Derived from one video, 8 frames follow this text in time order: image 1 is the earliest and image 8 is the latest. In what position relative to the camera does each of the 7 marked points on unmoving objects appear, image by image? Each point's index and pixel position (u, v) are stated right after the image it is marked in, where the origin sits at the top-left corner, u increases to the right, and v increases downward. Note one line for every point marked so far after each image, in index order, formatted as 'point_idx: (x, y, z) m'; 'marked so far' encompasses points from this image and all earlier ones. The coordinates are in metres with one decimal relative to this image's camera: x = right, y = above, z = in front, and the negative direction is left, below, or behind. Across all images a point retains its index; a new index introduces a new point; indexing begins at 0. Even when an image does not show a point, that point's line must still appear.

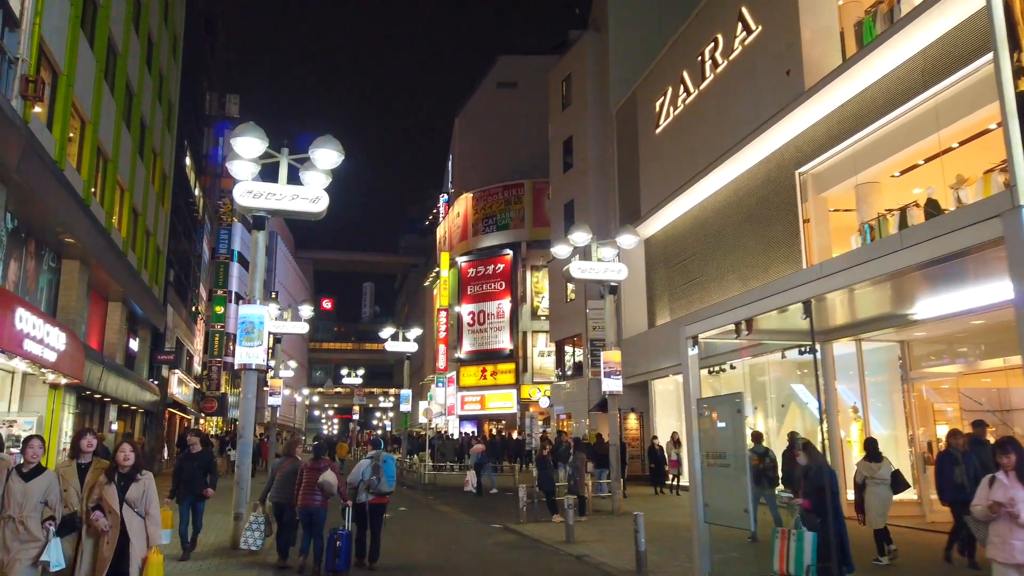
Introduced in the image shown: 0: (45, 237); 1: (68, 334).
0: (-10.7, +1.2, +17.3) m
1: (-8.8, -1.0, +14.7) m
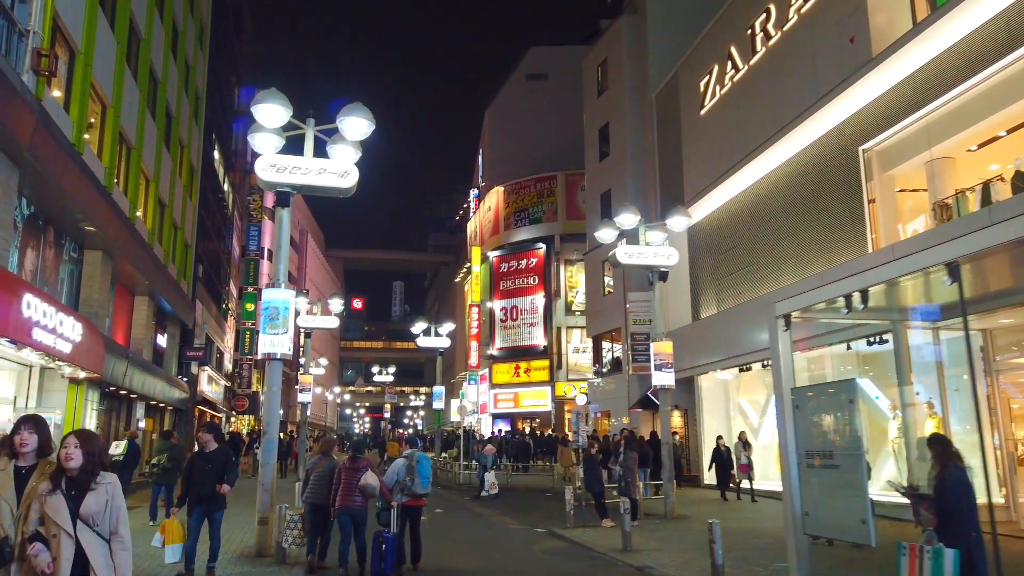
0: (-9.8, +1.4, +16.5) m
1: (-8.0, -0.8, +13.9) m
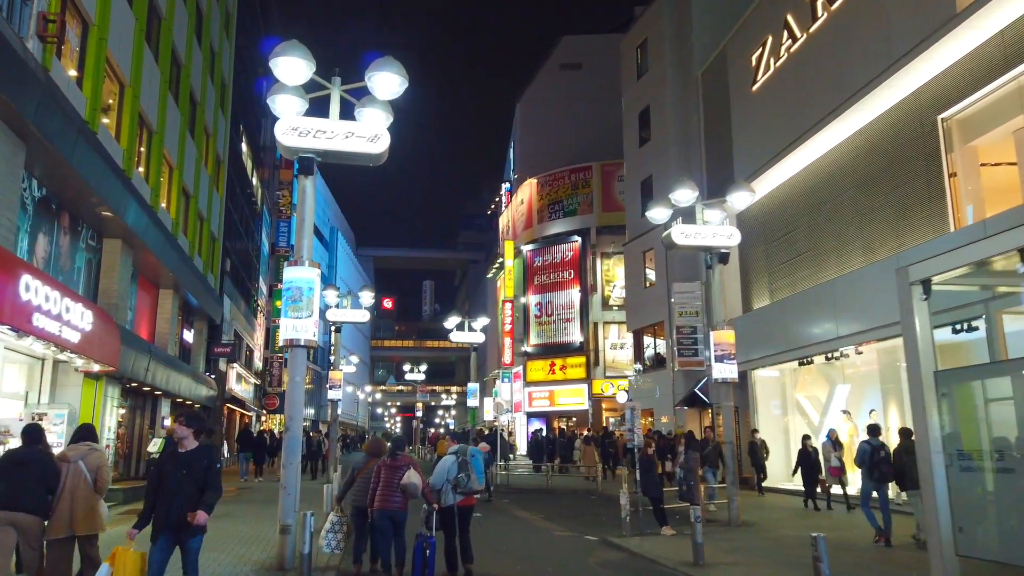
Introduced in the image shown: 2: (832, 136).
0: (-8.9, +1.6, +15.5) m
1: (-7.2, -0.5, +12.9) m
2: (+8.1, +3.8, +19.0) m
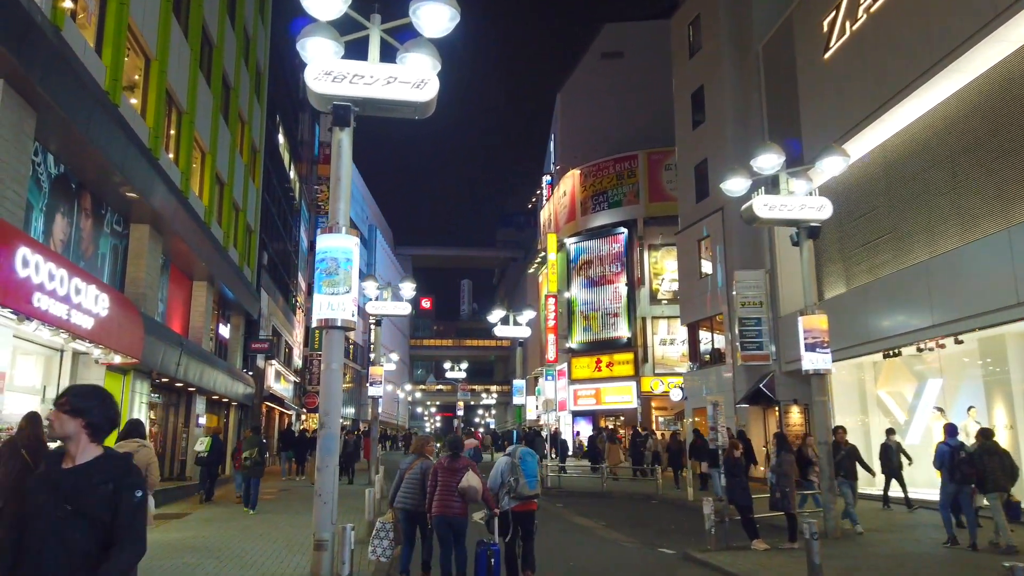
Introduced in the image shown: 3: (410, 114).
0: (-7.8, +1.9, +14.4) m
1: (-6.2, -0.2, +11.7) m
2: (+9.3, +4.2, +17.1) m
3: (-1.2, +2.0, +8.5) m
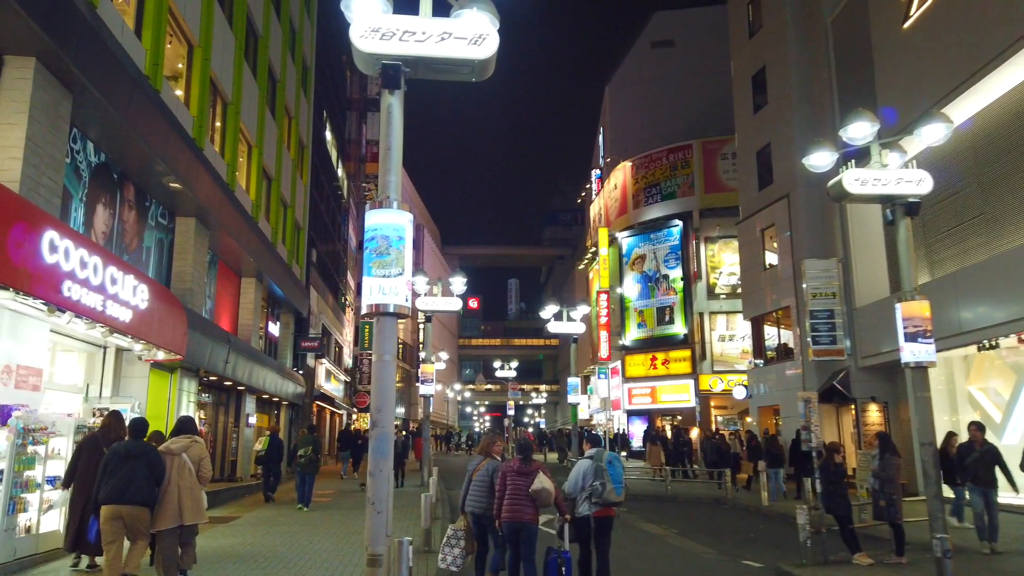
0: (-6.7, +2.0, +13.9) m
1: (-5.3, -0.1, +11.1) m
2: (+10.5, +4.5, +15.5) m
3: (-0.5, +2.1, +7.6) m
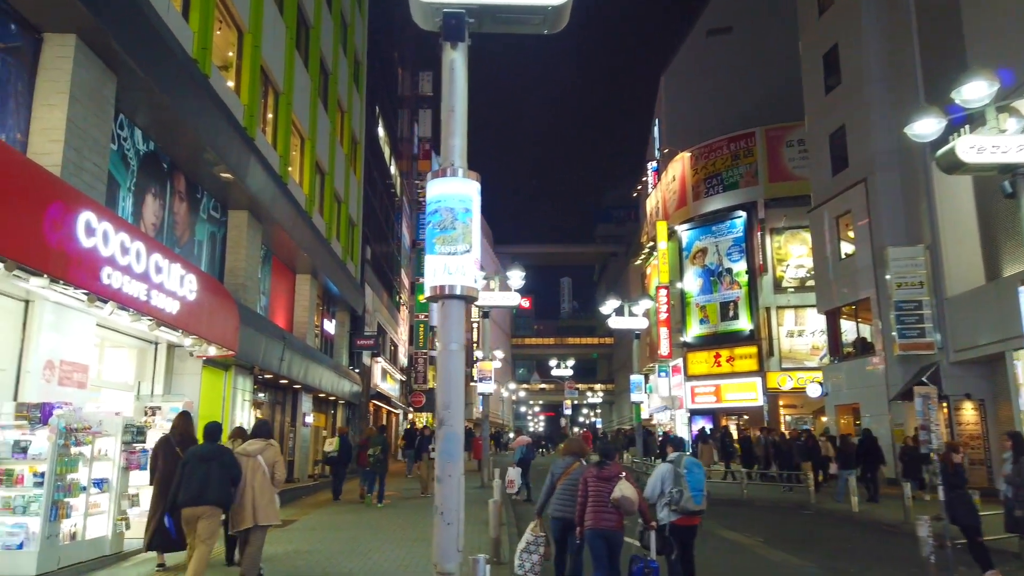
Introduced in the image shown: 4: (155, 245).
0: (-5.6, +2.1, +13.4) m
1: (-4.3, 0.0, +10.5) m
2: (+11.7, +4.8, +13.8) m
3: (+0.2, +2.3, +6.7) m
4: (-4.1, +0.5, +8.7) m
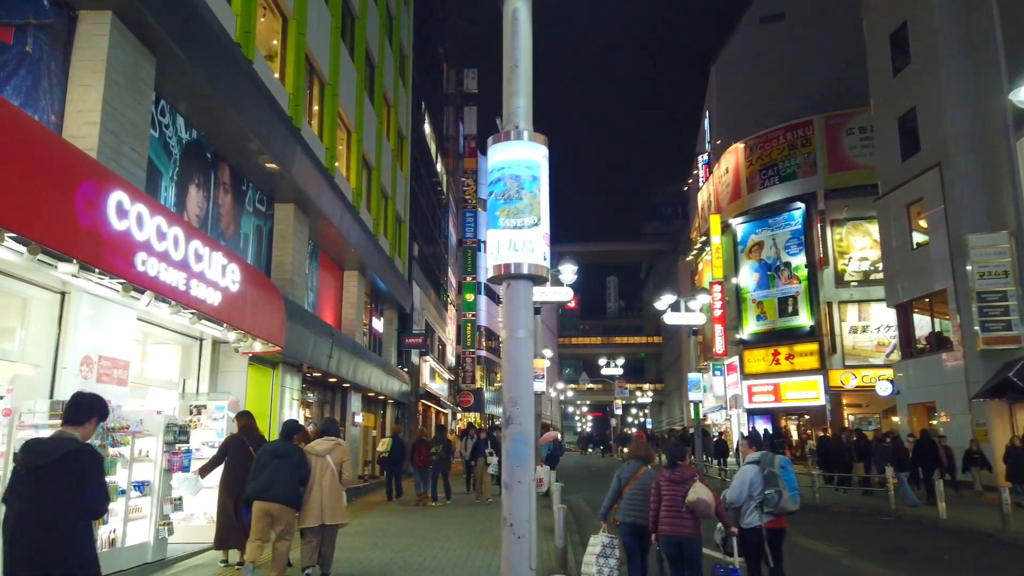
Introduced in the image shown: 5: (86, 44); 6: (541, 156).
0: (-4.6, +2.2, +13.0) m
1: (-3.5, +0.1, +10.0) m
2: (+12.6, +5.1, +12.3) m
3: (+0.8, +2.5, +5.9) m
4: (-3.4, +0.6, +8.2) m
5: (-4.8, +2.7, +8.3) m
6: (+0.2, +1.0, +5.4) m
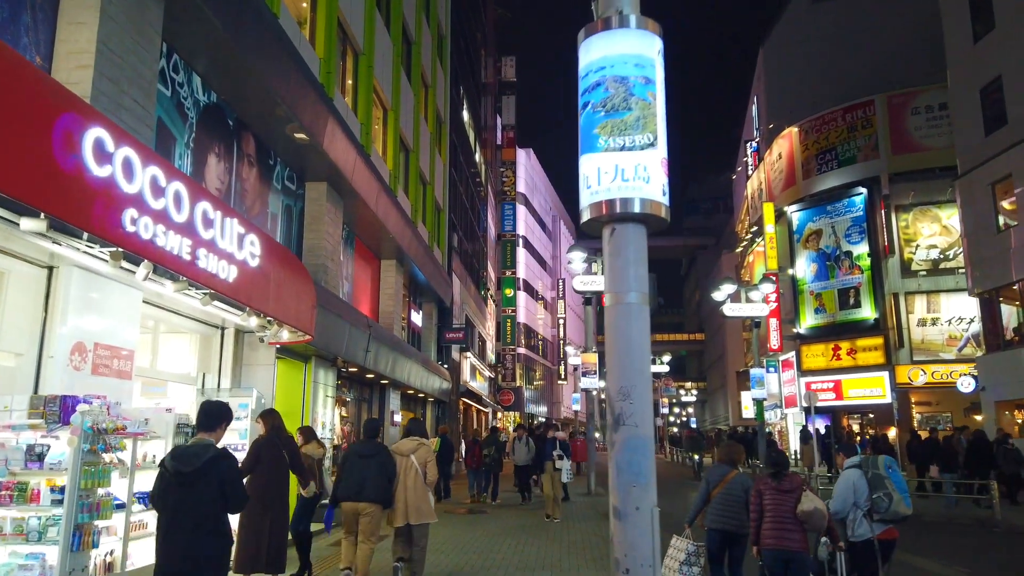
0: (-3.7, +2.4, +11.7) m
1: (-2.7, +0.3, +8.6) m
2: (+13.4, +5.5, +10.2) m
3: (+1.3, +2.8, +4.4) m
4: (-2.8, +0.8, +6.8) m
5: (-4.1, +3.0, +7.1) m
6: (+0.7, +1.2, +3.9) m
